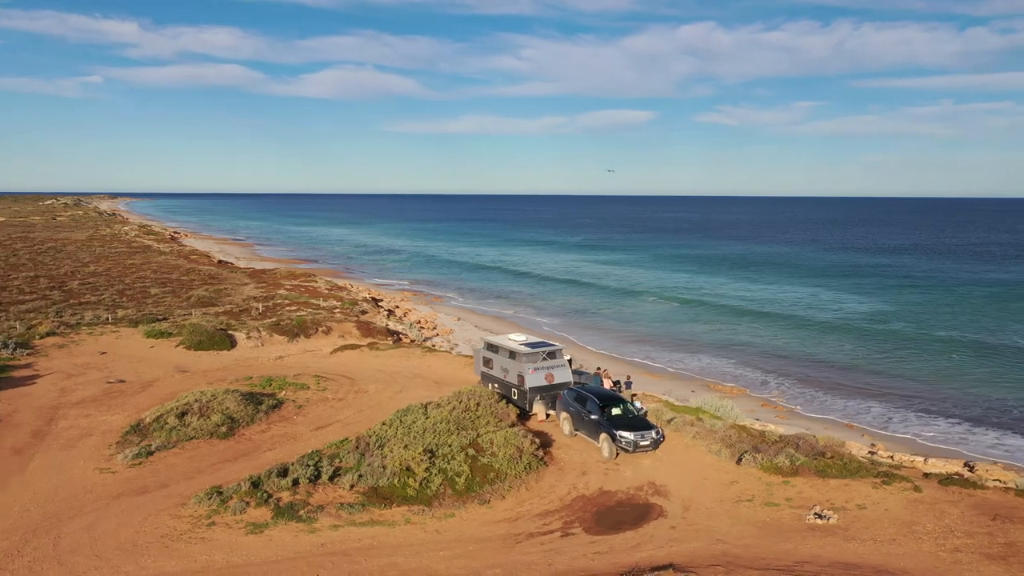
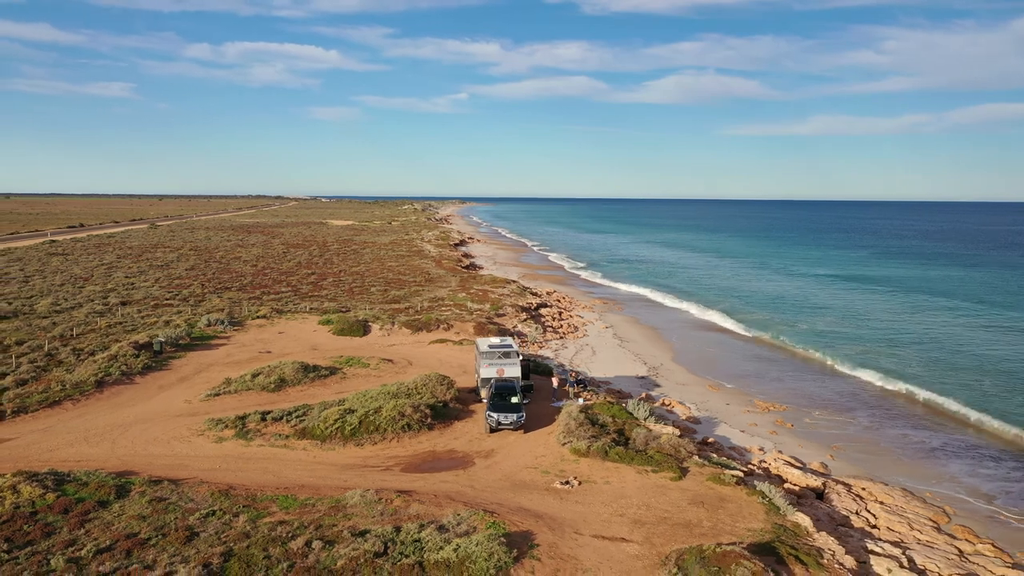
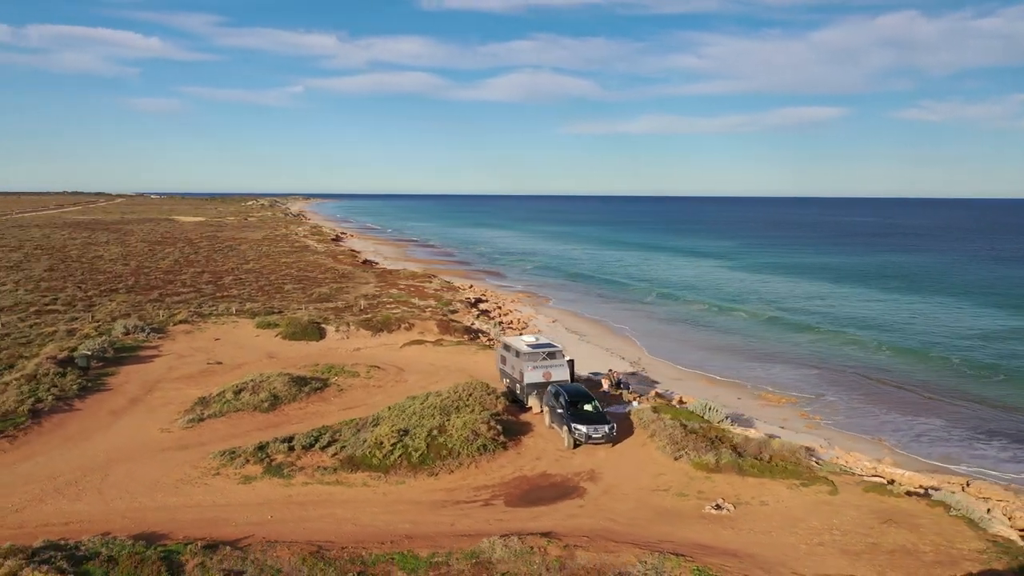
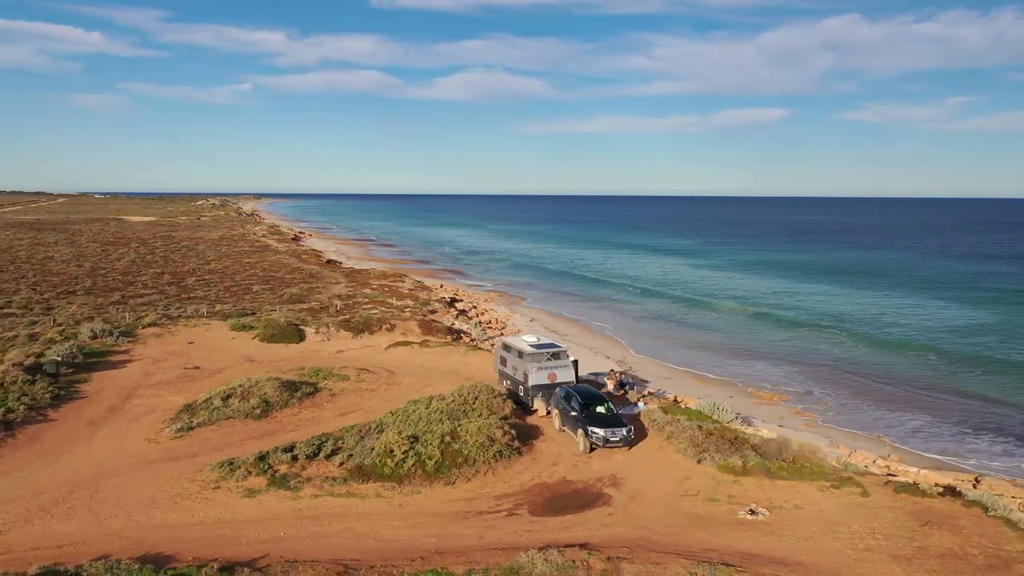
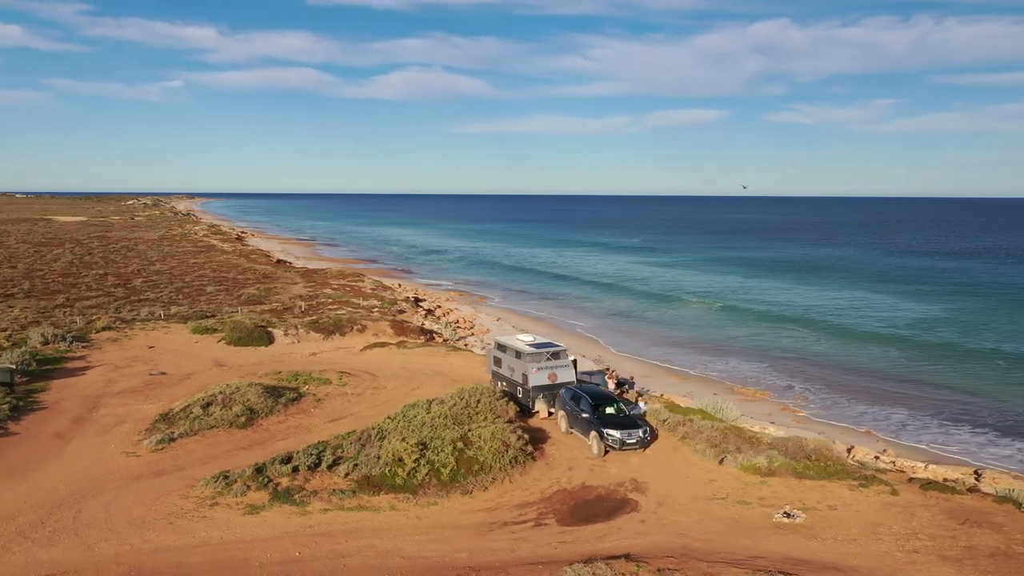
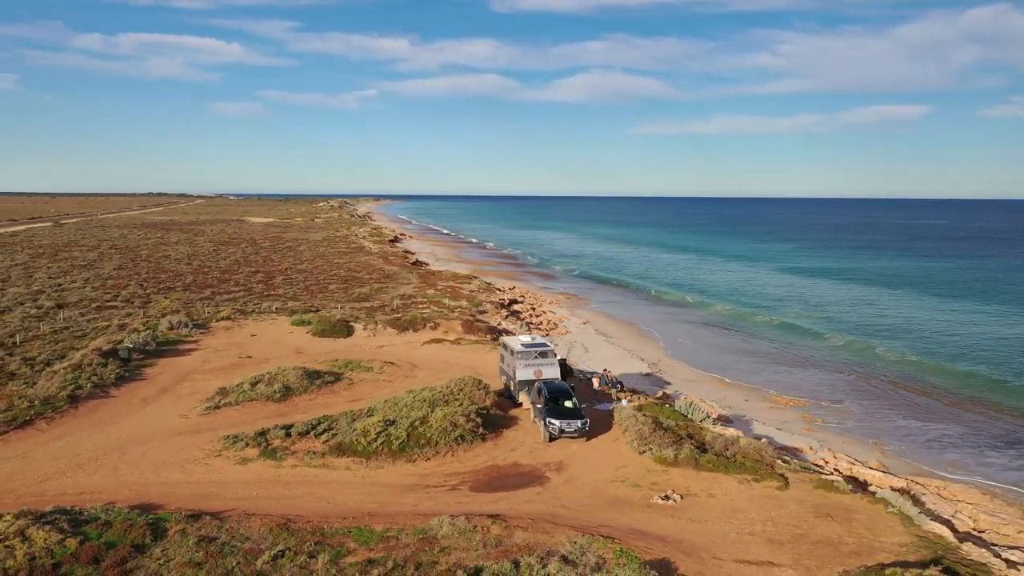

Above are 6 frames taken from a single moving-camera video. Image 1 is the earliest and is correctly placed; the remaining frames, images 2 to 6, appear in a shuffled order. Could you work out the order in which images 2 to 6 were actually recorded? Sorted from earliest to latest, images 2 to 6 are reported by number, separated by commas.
5, 4, 3, 6, 2
